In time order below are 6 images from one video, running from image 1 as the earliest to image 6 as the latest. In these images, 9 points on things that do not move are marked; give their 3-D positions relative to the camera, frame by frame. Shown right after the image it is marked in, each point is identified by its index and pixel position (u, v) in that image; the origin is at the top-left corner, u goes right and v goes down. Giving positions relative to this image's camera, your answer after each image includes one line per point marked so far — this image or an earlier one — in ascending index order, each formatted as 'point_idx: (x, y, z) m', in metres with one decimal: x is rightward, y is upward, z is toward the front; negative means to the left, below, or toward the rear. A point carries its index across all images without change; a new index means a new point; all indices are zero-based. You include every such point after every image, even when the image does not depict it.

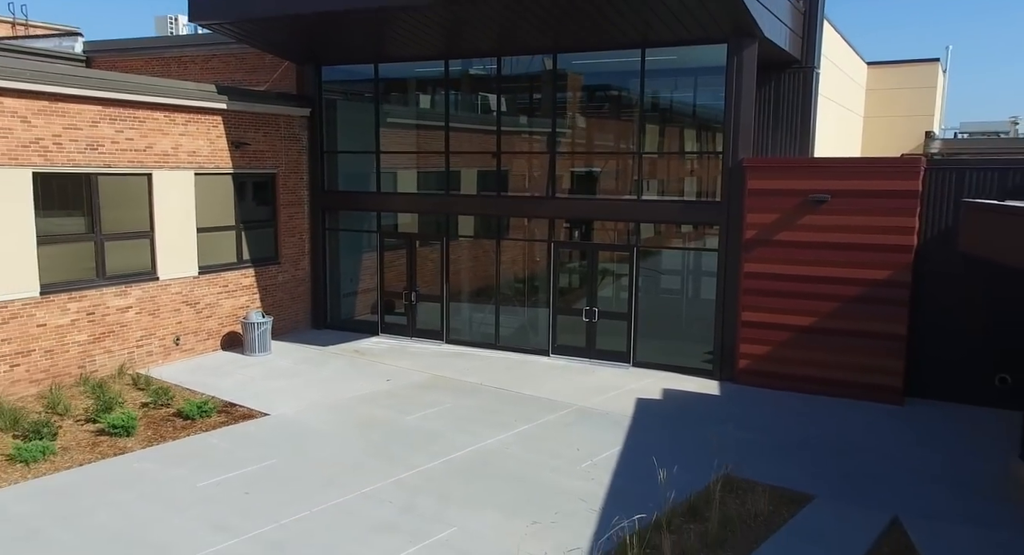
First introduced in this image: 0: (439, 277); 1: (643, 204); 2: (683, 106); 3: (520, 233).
0: (-1.4, 0.0, +16.1) m
1: (+2.2, +1.3, +13.8) m
2: (+2.8, +2.8, +13.4) m
3: (+0.1, +0.8, +15.0) m
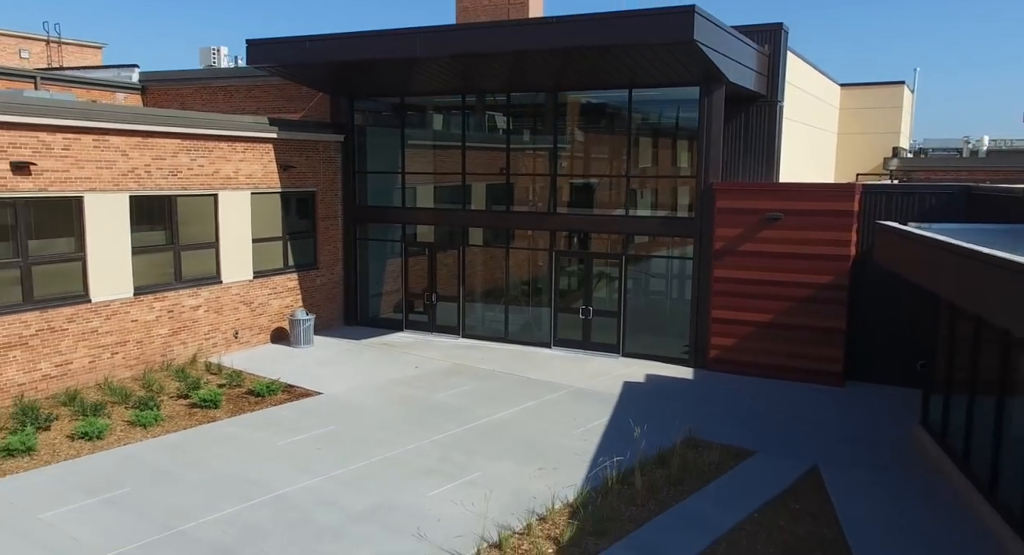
0: (-1.3, -0.1, +18.7) m
1: (+2.4, +1.2, +16.4) m
2: (+2.9, +2.8, +16.0) m
3: (+0.3, +0.8, +17.6) m
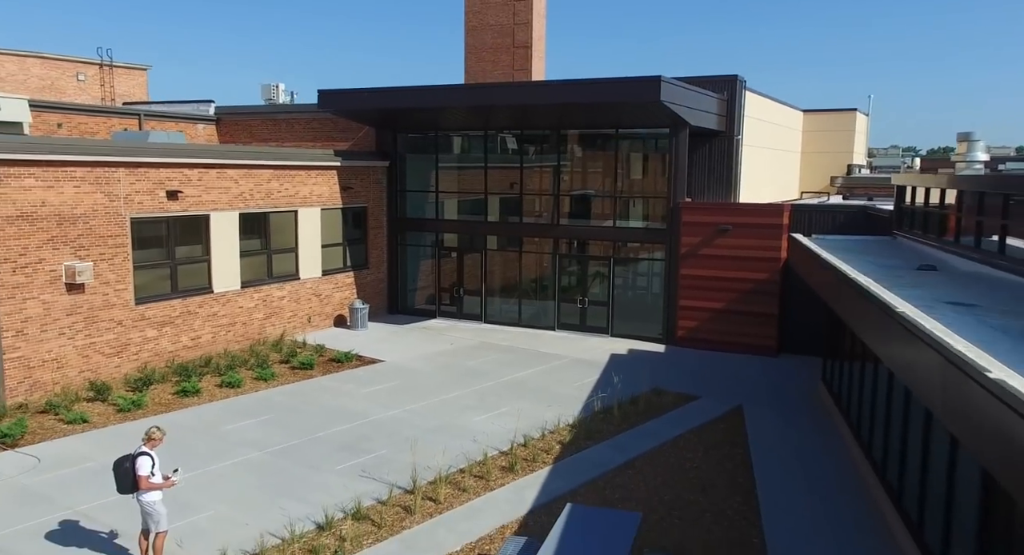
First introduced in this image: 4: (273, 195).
0: (-0.9, 0.0, +23.4) m
1: (+2.7, +1.3, +21.1) m
2: (+3.3, +2.8, +20.7) m
3: (+0.6, +0.8, +22.3) m
4: (-5.7, +2.0, +19.9) m
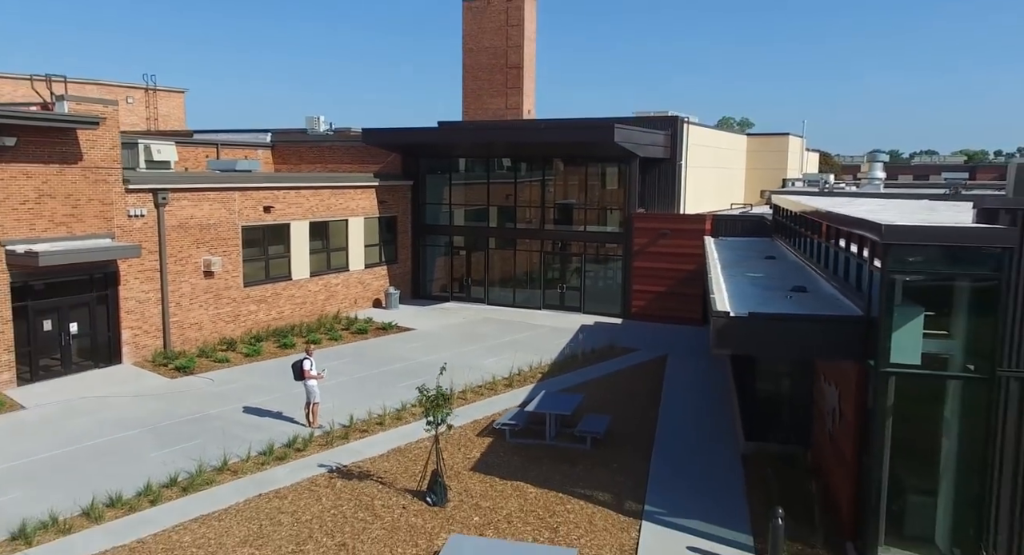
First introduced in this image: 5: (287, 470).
0: (-1.1, +0.3, +30.3) m
1: (+2.6, +1.5, +28.1) m
2: (+3.1, +3.1, +27.7) m
3: (+0.5, +1.1, +29.3) m
4: (-5.8, +2.3, +26.8) m
5: (-3.6, -3.0, +13.2) m
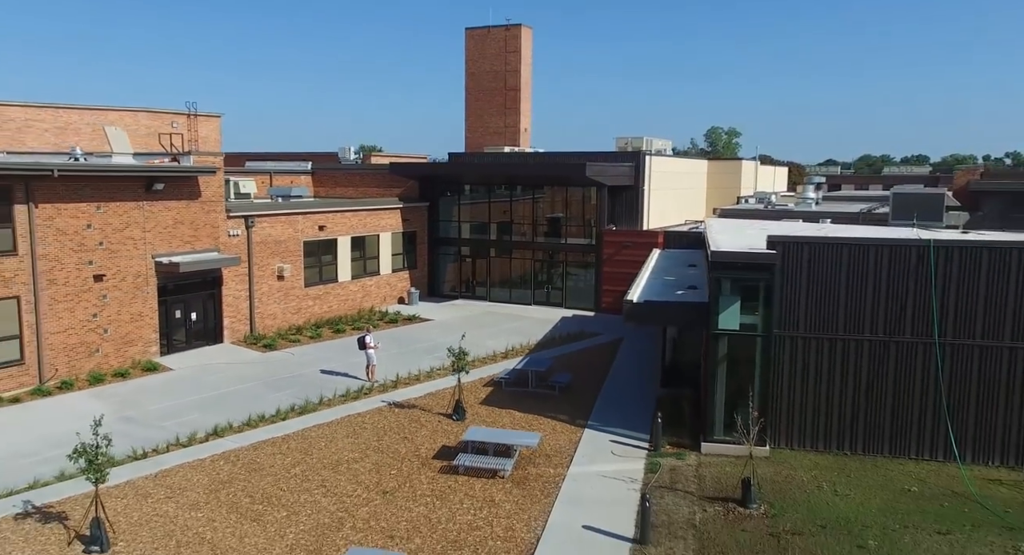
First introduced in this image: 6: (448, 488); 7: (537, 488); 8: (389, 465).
0: (-1.2, +0.2, +37.8) m
1: (+2.4, +1.4, +35.5) m
2: (+3.0, +3.0, +35.2) m
3: (+0.3, +1.0, +36.7) m
4: (-6.0, +2.2, +34.2) m
5: (-3.7, -3.1, +20.6) m
6: (-1.2, -3.9, +15.2) m
7: (+0.5, -3.9, +15.3) m
8: (-2.4, -3.7, +16.3) m
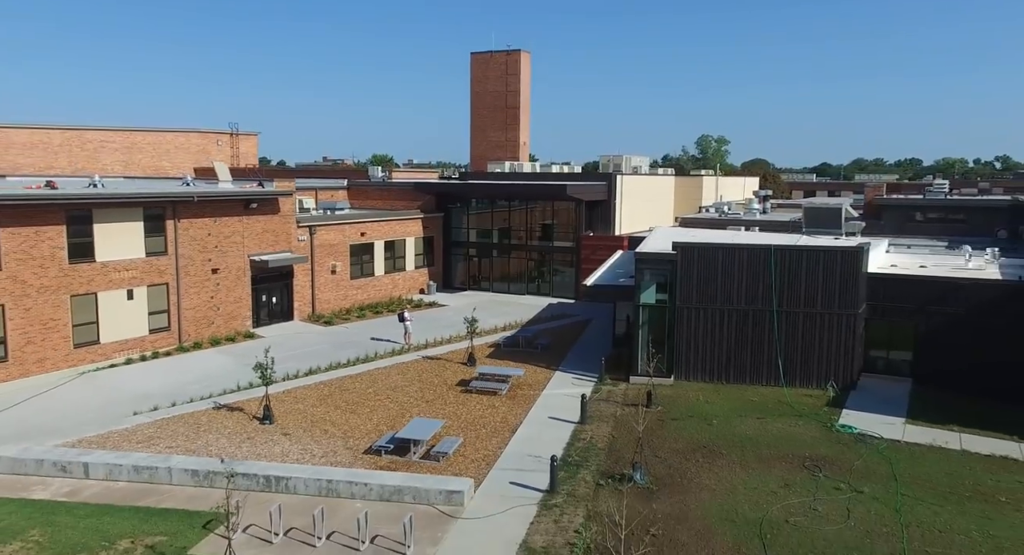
0: (-1.3, +0.4, +47.0) m
1: (+2.3, +1.7, +44.7) m
2: (+2.9, +3.2, +44.4) m
3: (+0.2, +1.2, +45.9) m
4: (-6.1, +2.4, +43.4) m
5: (-3.9, -2.8, +29.9) m
6: (-1.3, -3.6, +24.4) m
7: (+0.3, -3.6, +24.5) m
8: (-2.6, -3.4, +25.5) m
